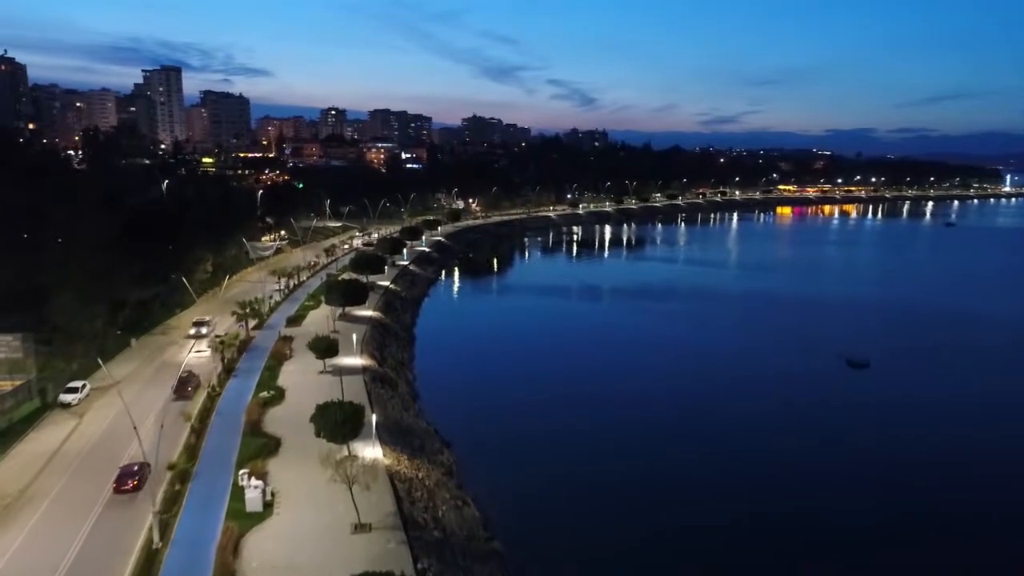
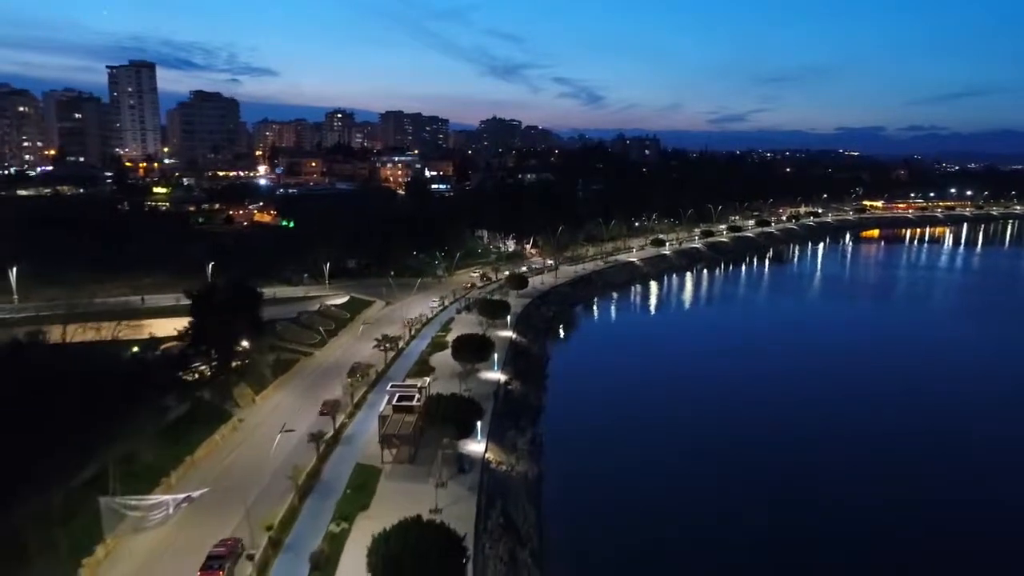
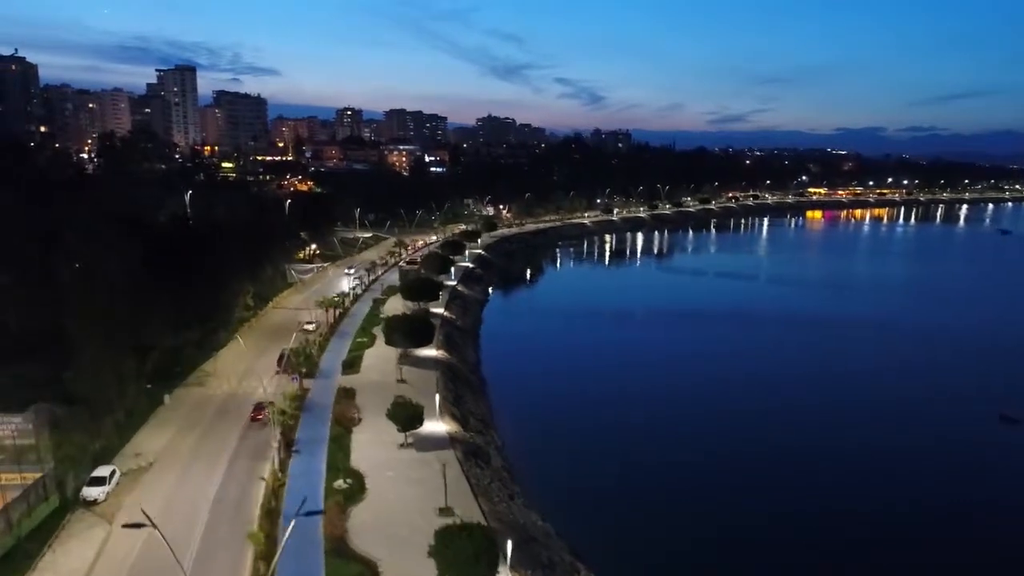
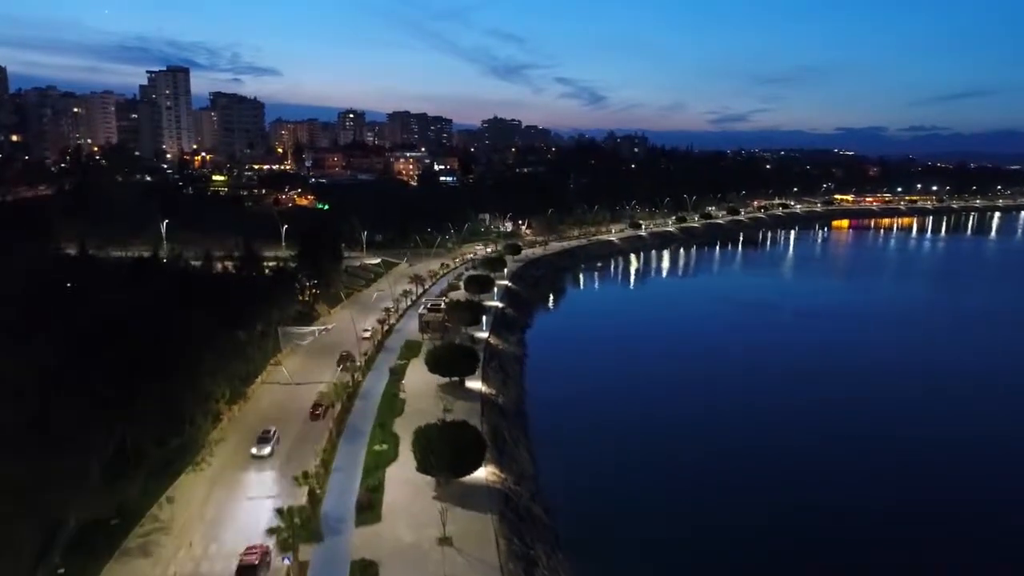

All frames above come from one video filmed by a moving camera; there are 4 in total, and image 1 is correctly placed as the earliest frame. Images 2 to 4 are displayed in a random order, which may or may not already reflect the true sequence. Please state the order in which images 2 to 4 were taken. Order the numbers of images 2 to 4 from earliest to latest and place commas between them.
3, 4, 2
